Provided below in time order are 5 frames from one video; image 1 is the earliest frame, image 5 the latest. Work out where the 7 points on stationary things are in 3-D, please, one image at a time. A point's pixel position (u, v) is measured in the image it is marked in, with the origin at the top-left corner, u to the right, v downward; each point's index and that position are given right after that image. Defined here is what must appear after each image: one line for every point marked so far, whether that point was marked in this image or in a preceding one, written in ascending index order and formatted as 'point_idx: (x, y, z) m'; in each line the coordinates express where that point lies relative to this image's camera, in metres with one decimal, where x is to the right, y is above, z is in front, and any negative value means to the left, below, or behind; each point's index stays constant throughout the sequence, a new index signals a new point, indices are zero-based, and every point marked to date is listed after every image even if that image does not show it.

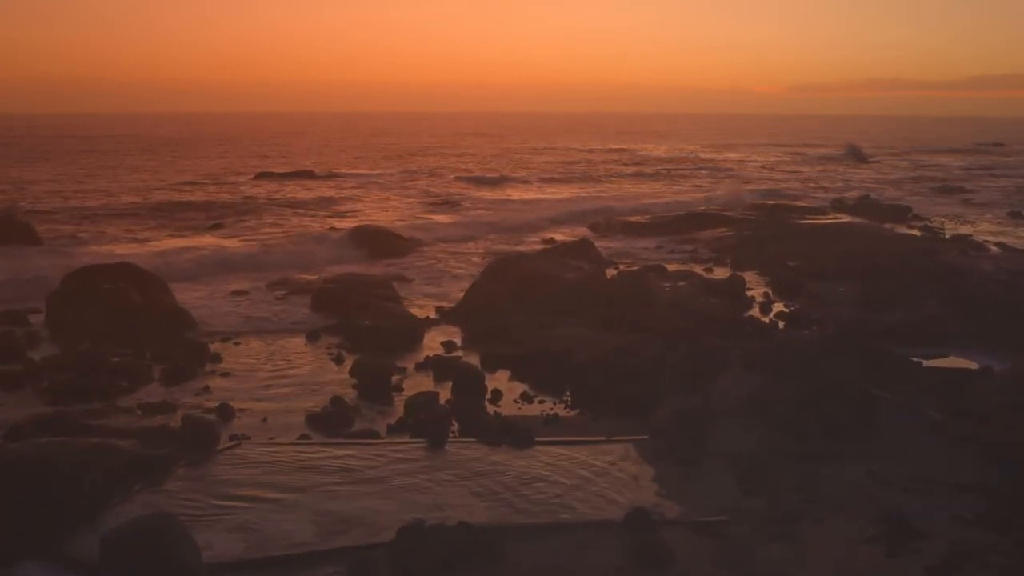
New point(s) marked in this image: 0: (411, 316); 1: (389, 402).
0: (-1.8, -0.5, +16.9) m
1: (-1.7, -1.6, +12.9) m
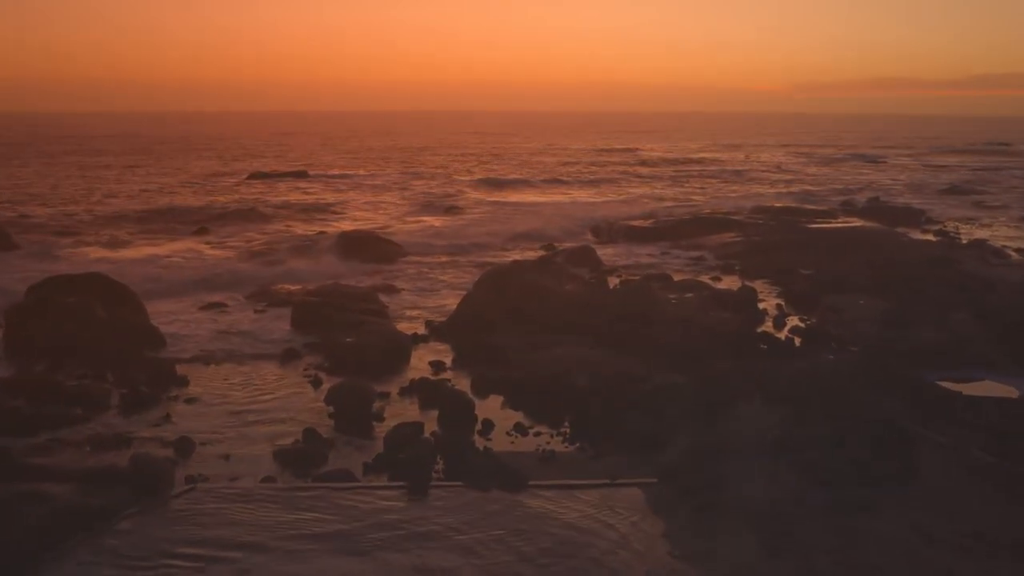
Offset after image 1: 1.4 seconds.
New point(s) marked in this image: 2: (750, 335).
0: (-1.9, -0.7, +15.6) m
1: (-1.8, -1.8, +11.7) m
2: (+3.9, -0.8, +15.4) m
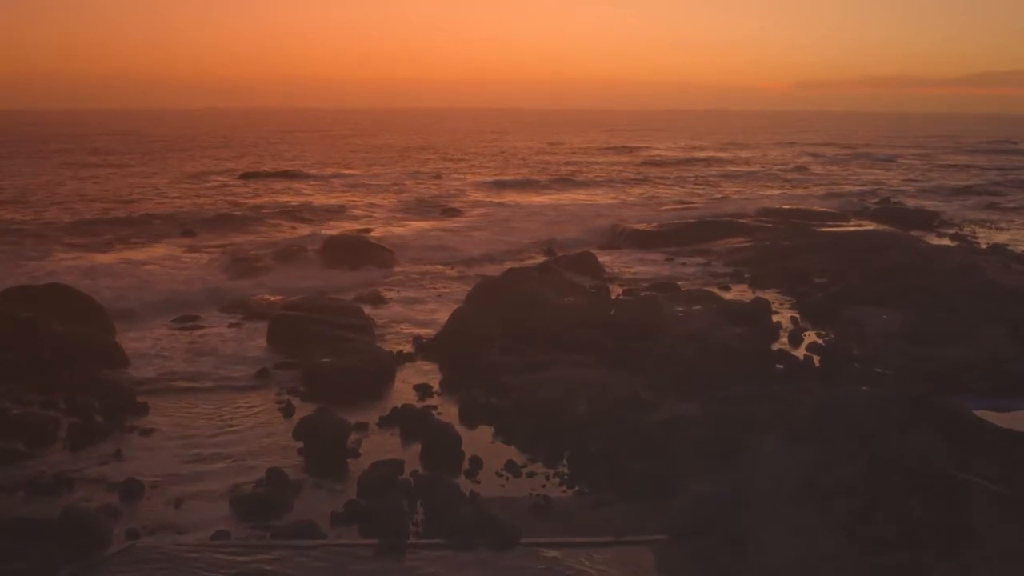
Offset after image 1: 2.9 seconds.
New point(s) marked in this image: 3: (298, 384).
0: (-2.0, -1.0, +14.3) m
1: (-1.9, -2.1, +10.4) m
2: (+3.8, -1.1, +14.1) m
3: (-3.1, -1.4, +13.4) m
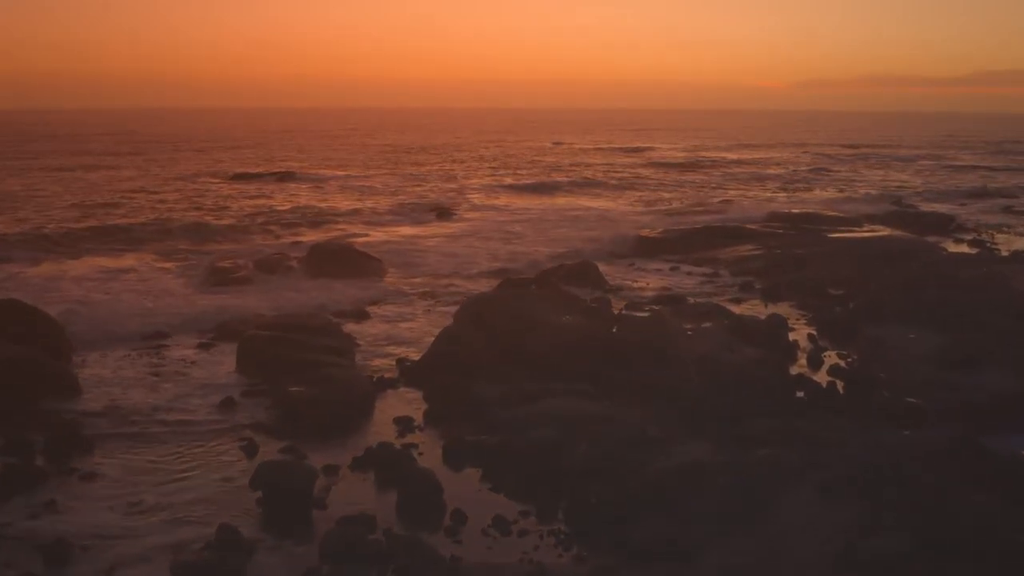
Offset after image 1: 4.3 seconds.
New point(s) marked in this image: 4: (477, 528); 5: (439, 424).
0: (-2.1, -1.3, +12.9) m
1: (-2.0, -2.4, +9.0) m
2: (+3.7, -1.3, +12.8) m
3: (-3.2, -1.7, +12.1) m
4: (-0.3, -2.3, +9.0) m
5: (-0.9, -1.7, +11.8) m
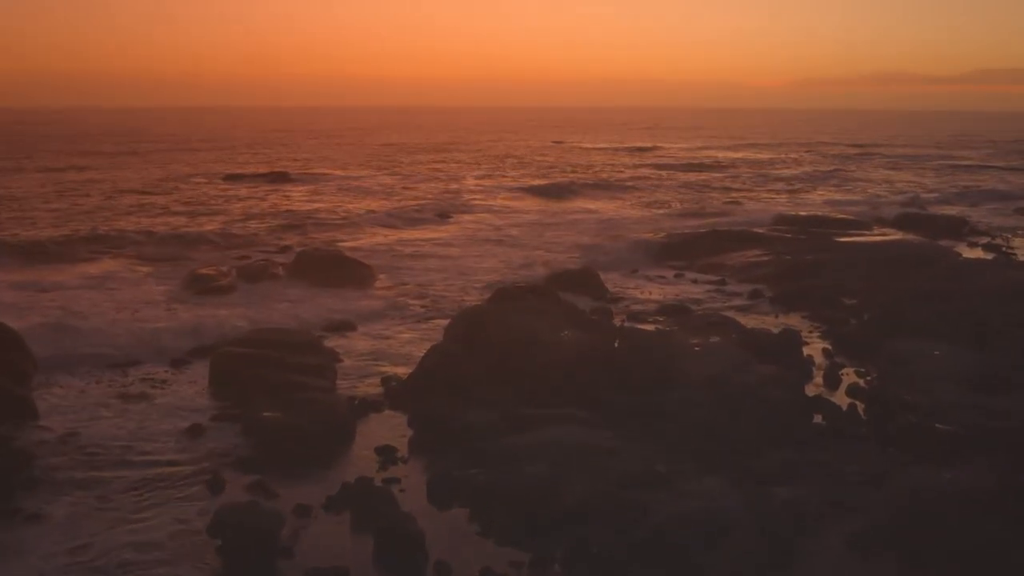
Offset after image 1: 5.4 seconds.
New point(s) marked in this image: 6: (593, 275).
0: (-2.2, -1.5, +11.9) m
1: (-2.1, -2.6, +8.0) m
2: (+3.6, -1.5, +11.7) m
3: (-3.3, -1.9, +11.0) m
4: (-0.4, -2.5, +8.0) m
5: (-1.0, -1.9, +10.8) m
6: (+1.7, +0.3, +19.6) m
